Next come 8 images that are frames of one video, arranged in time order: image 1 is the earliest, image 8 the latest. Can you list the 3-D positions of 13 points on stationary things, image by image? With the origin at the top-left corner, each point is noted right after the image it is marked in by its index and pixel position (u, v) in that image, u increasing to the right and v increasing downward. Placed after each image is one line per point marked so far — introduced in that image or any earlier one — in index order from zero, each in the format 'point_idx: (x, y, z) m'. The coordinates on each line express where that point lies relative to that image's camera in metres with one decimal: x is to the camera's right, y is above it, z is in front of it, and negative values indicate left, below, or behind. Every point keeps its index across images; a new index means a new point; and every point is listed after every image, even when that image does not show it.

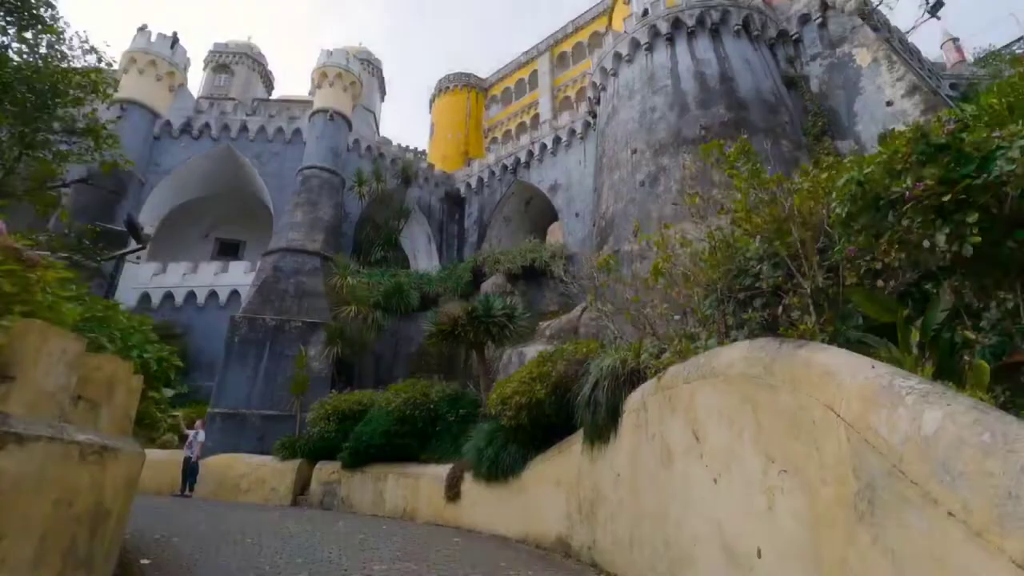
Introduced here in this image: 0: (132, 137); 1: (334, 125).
0: (-12.4, +4.9, +17.4) m
1: (-6.4, +5.8, +19.2) m
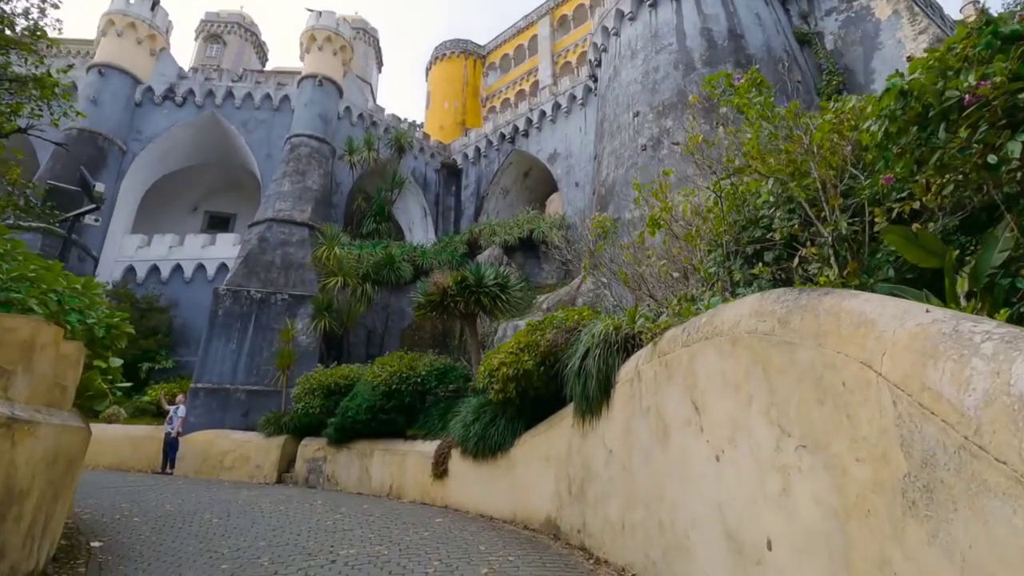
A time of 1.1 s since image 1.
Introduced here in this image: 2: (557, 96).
0: (-12.5, +5.8, +16.7) m
1: (-6.5, +6.8, +18.3) m
2: (+1.7, +7.0, +19.7) m
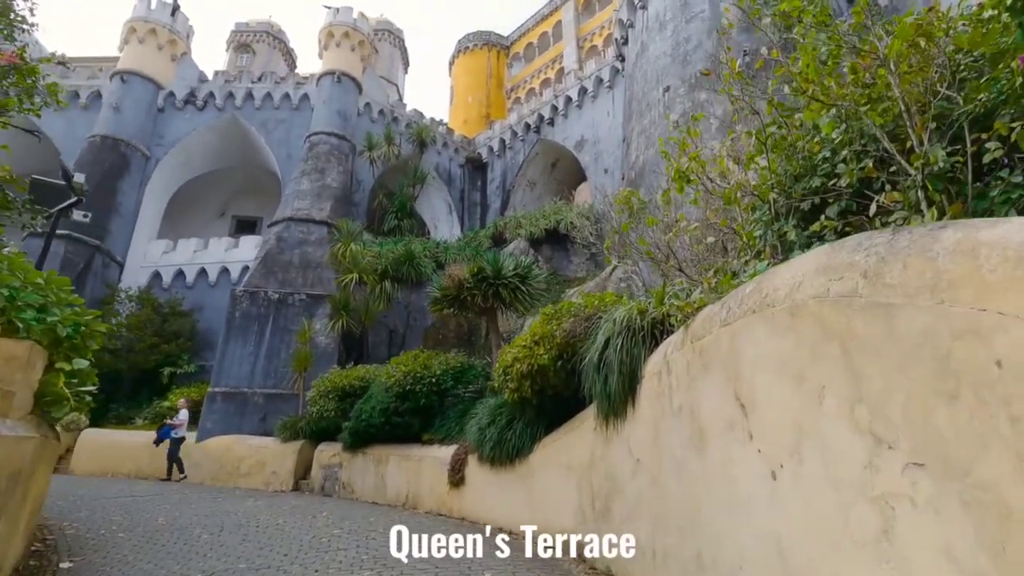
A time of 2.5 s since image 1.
0: (-11.8, +5.6, +16.7) m
1: (-5.7, +6.7, +17.9) m
2: (+2.5, +7.2, +18.7) m
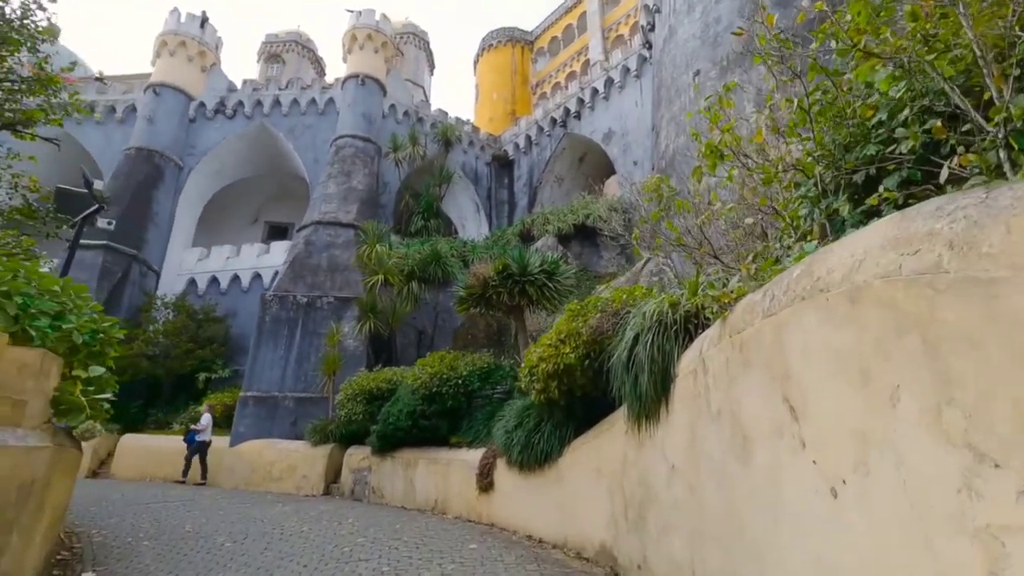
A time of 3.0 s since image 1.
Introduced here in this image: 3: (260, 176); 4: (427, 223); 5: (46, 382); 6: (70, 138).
0: (-11.0, +5.3, +17.1) m
1: (-4.9, +6.7, +17.9) m
2: (+3.3, +7.4, +18.2) m
3: (-9.3, +4.1, +19.7) m
4: (-2.7, +2.1, +17.2) m
5: (-3.9, -0.8, +4.5) m
6: (-14.4, +4.9, +17.4) m
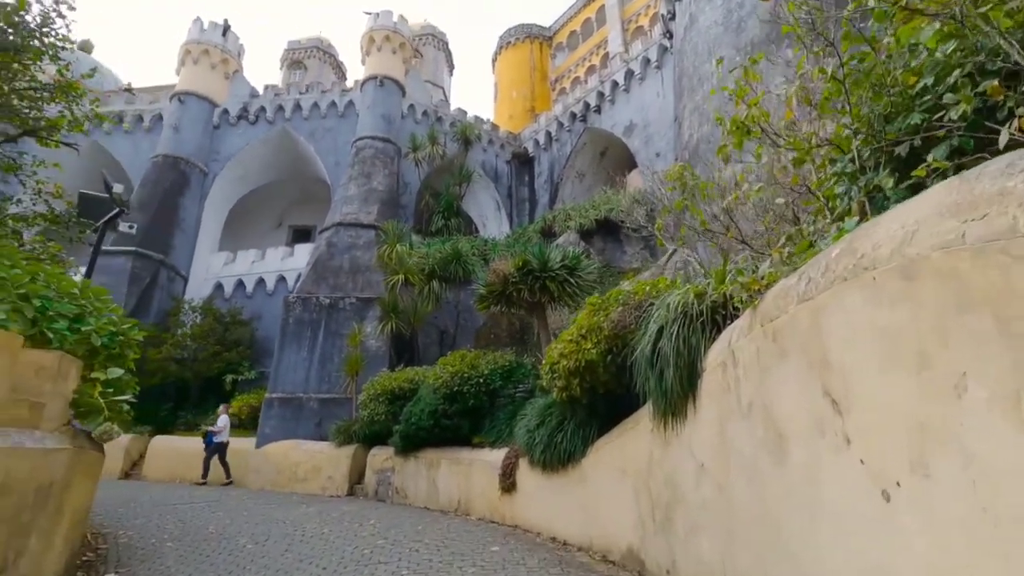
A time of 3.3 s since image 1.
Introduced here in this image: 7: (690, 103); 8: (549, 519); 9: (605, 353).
0: (-10.4, +5.2, +17.4) m
1: (-4.3, +6.6, +18.0) m
2: (+3.9, +7.5, +17.9) m
3: (-8.5, +4.0, +20.0) m
4: (-2.1, +2.1, +17.1) m
5: (-3.8, -0.8, +4.5) m
6: (-13.8, +4.7, +17.9) m
7: (+4.3, +4.5, +12.9) m
8: (+0.5, -2.8, +6.5) m
9: (+1.0, -0.7, +5.5) m
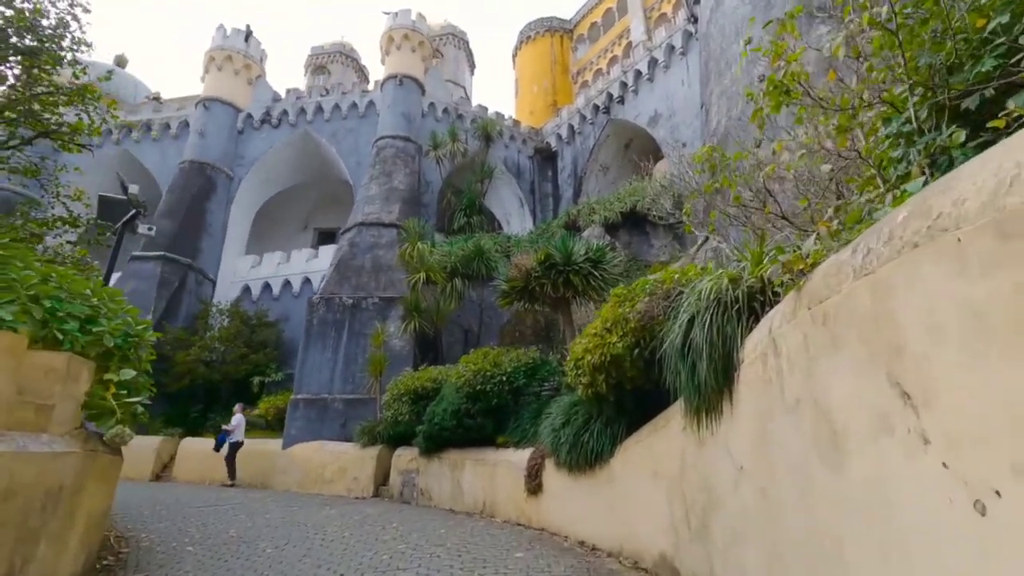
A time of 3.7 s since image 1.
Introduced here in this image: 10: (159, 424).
0: (-9.7, +5.1, +17.6) m
1: (-3.6, +6.6, +17.9) m
2: (+4.5, +7.7, +17.3) m
3: (-7.7, +3.9, +20.1) m
4: (-1.3, +2.2, +16.9) m
5: (-3.6, -0.8, +4.4) m
6: (-13.0, +4.5, +18.3) m
7: (+4.7, +4.6, +12.3) m
8: (+0.7, -2.7, +6.1) m
9: (+1.2, -0.6, +5.2) m
10: (-9.0, -3.5, +13.6) m
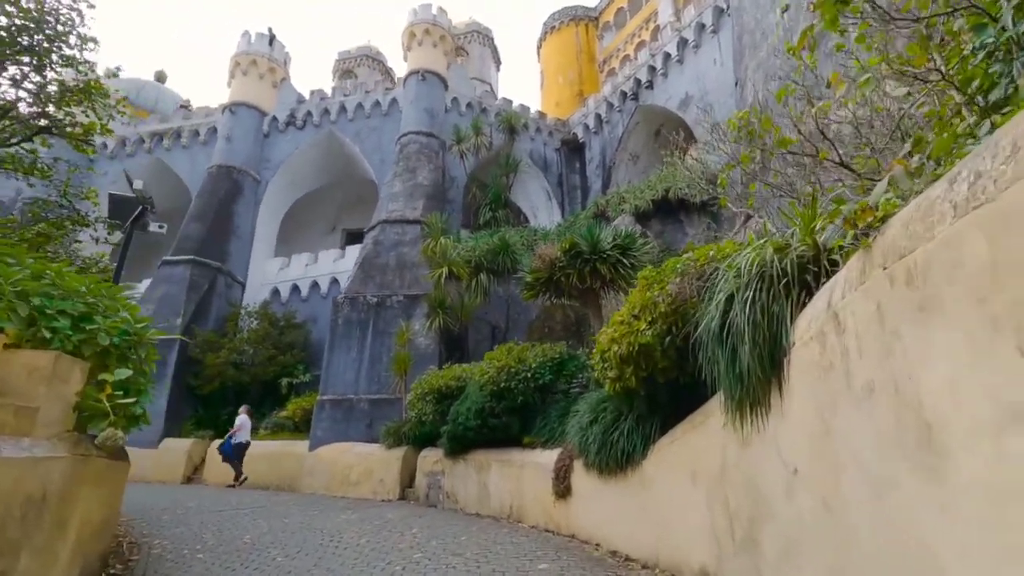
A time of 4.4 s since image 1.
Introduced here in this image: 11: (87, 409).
0: (-8.9, +5.0, +17.7) m
1: (-2.8, +6.7, +17.6) m
2: (+5.2, +8.0, +16.6) m
3: (-6.7, +3.9, +20.1) m
4: (-0.5, +2.3, +16.5) m
5: (-3.5, -0.8, +4.2) m
6: (-12.2, +4.3, +18.6) m
7: (+5.2, +4.9, +11.6) m
8: (+1.0, -2.5, +5.6) m
9: (+1.3, -0.4, +4.6) m
10: (-8.2, -3.6, +13.7) m
11: (-3.5, -1.0, +4.5) m
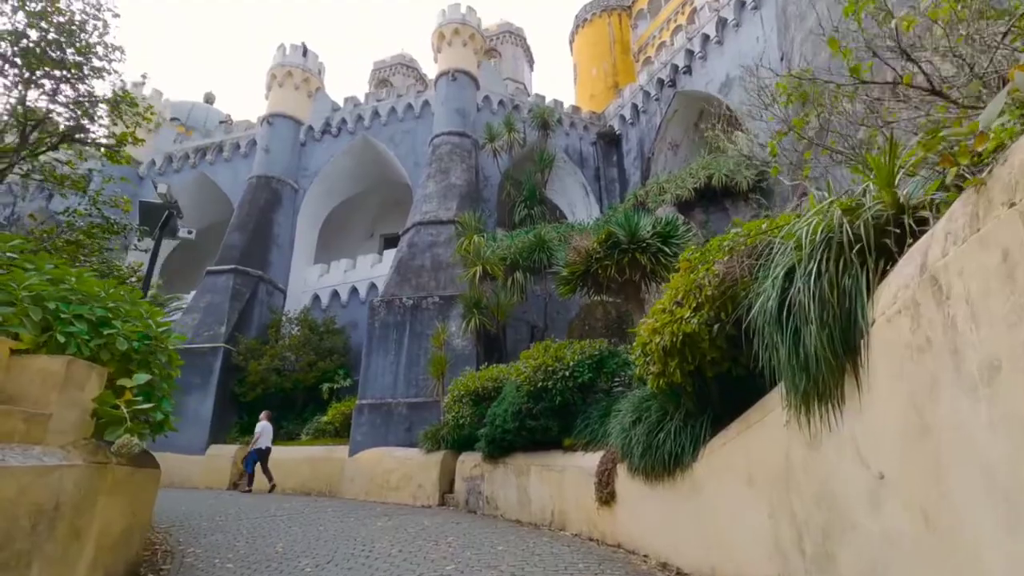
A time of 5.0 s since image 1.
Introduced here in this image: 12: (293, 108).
0: (-7.8, +4.7, +18.0) m
1: (-1.8, +6.6, +17.4) m
2: (+6.1, +8.2, +15.8) m
3: (-5.4, +3.7, +20.2) m
4: (+0.6, +2.3, +16.1) m
5: (-3.3, -0.8, +4.1) m
6: (-10.9, +4.0, +19.1) m
7: (+5.8, +5.1, +10.8) m
8: (+1.4, -2.4, +5.1) m
9: (+1.5, -0.3, +4.1) m
10: (-7.2, -3.8, +13.9) m
11: (-3.3, -1.0, +4.3) m
12: (-7.7, +6.3, +18.7) m
